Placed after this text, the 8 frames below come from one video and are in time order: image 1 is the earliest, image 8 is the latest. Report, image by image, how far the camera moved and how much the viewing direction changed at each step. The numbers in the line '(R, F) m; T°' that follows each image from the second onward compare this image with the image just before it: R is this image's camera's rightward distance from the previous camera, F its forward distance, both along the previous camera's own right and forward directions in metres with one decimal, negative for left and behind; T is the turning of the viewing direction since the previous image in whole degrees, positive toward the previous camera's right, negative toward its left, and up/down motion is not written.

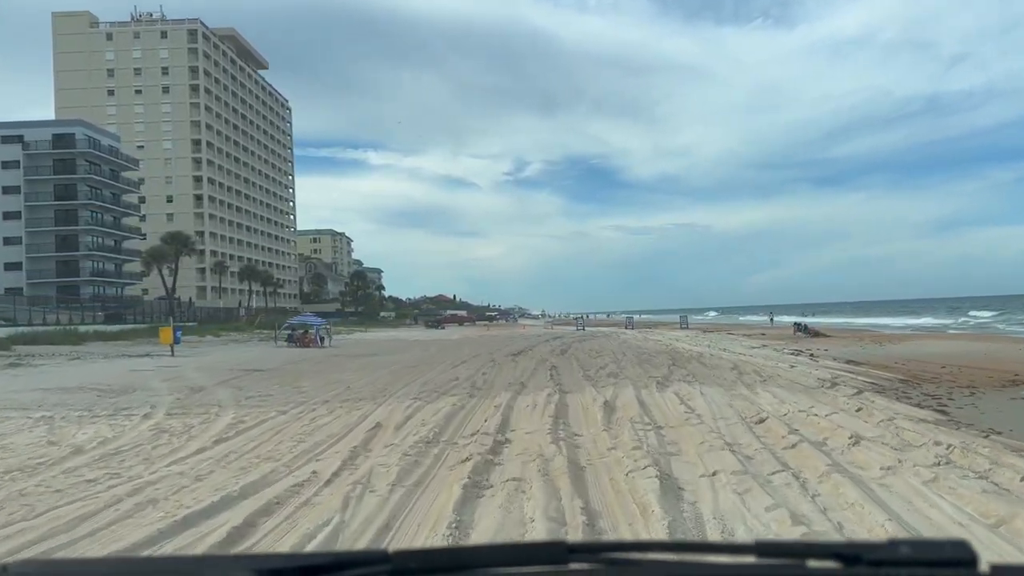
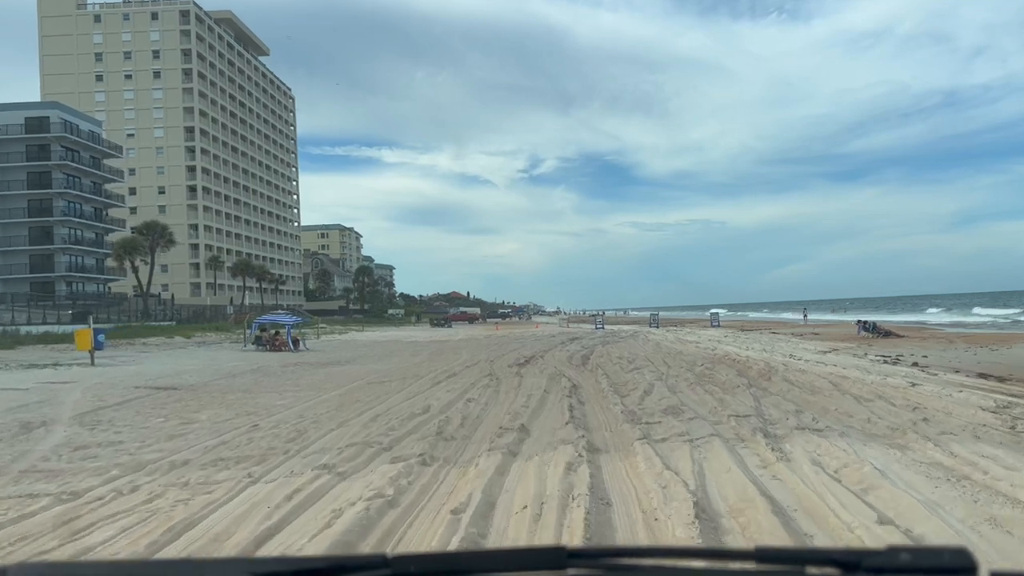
(+0.3, +6.5) m; -1°
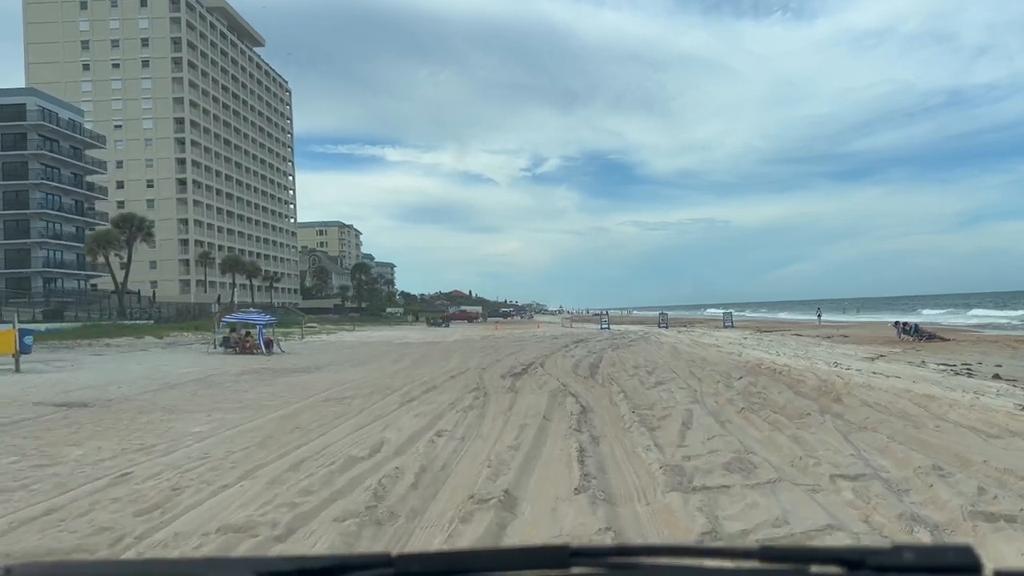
(+0.2, +3.6) m; 0°
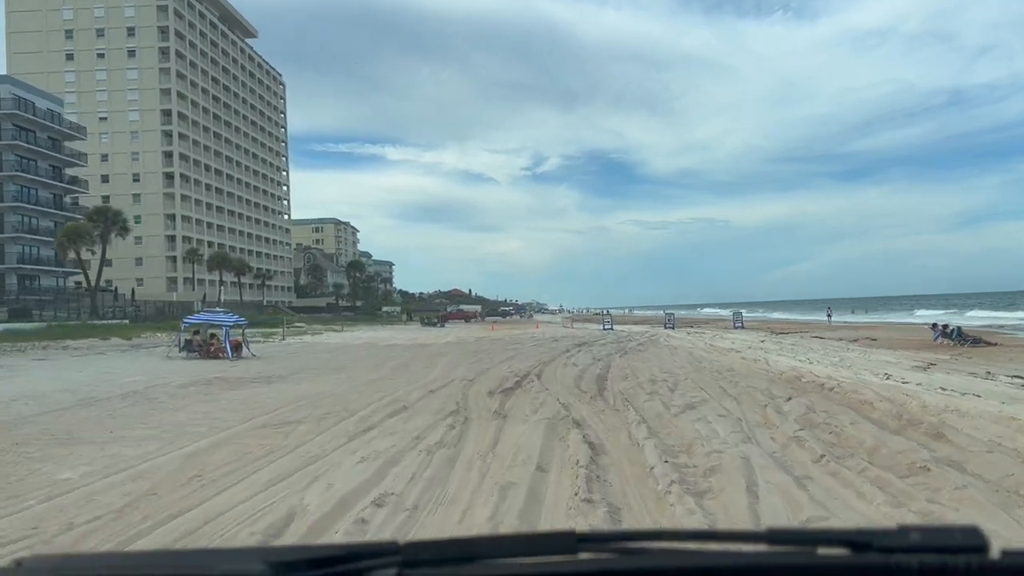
(+0.2, +3.1) m; 0°
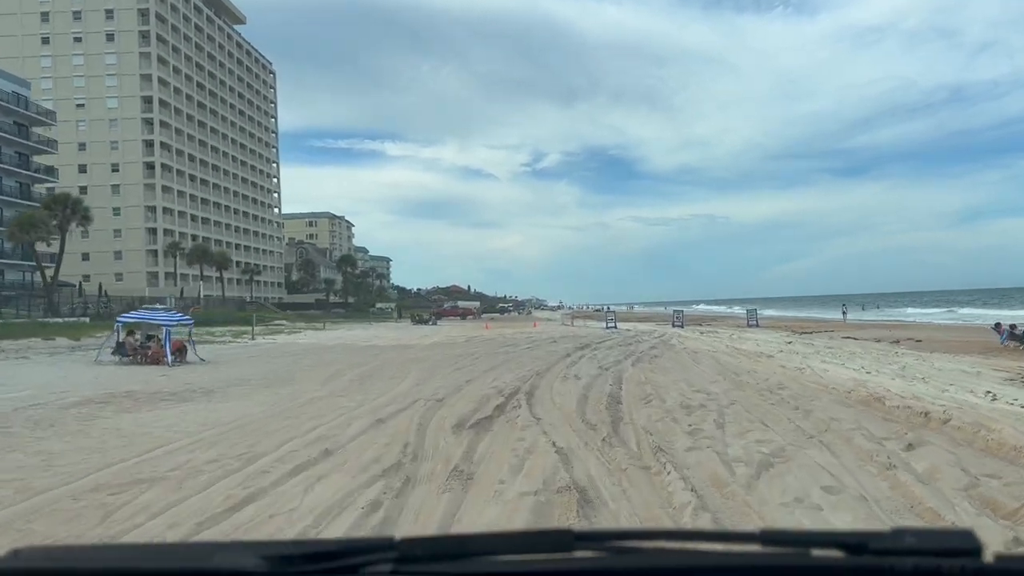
(+0.3, +4.2) m; 0°
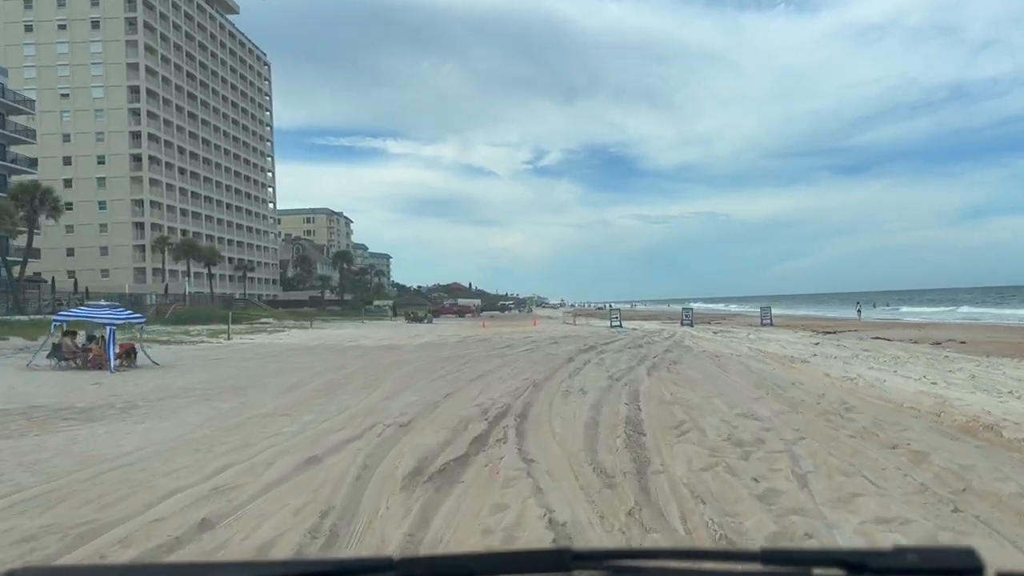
(+0.2, +3.1) m; 0°
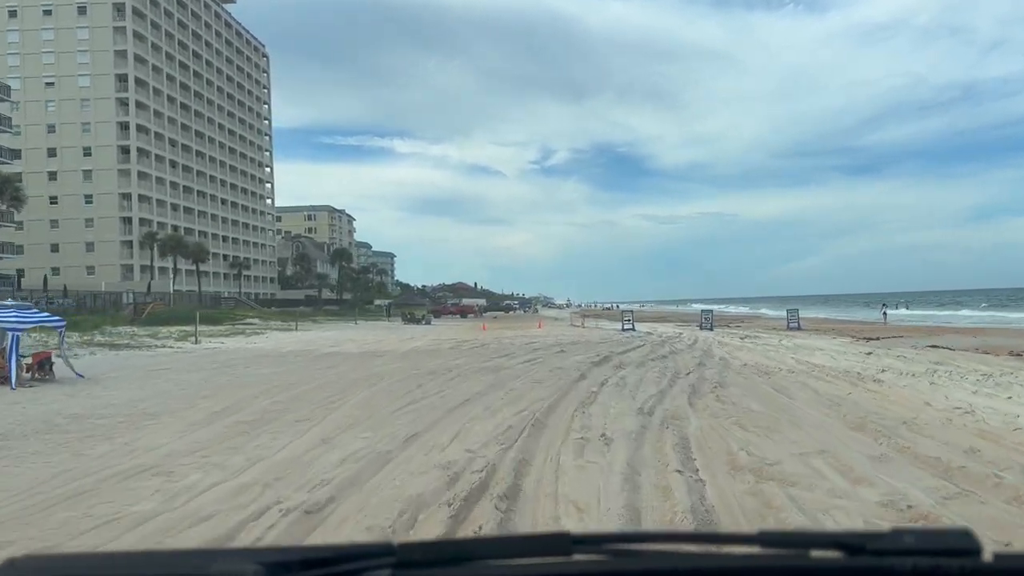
(+0.2, +4.0) m; 0°
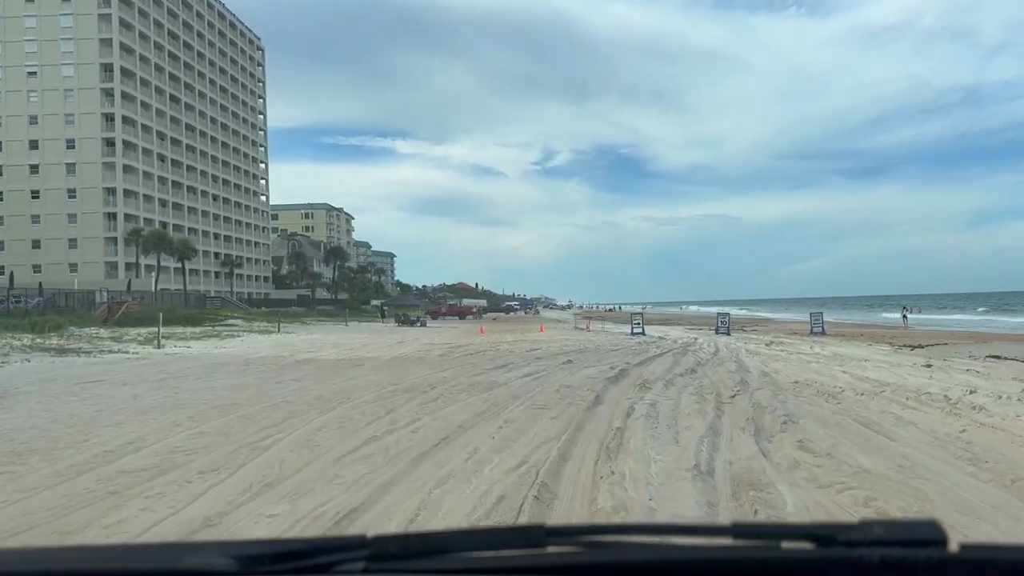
(+0.1, +3.4) m; 0°
